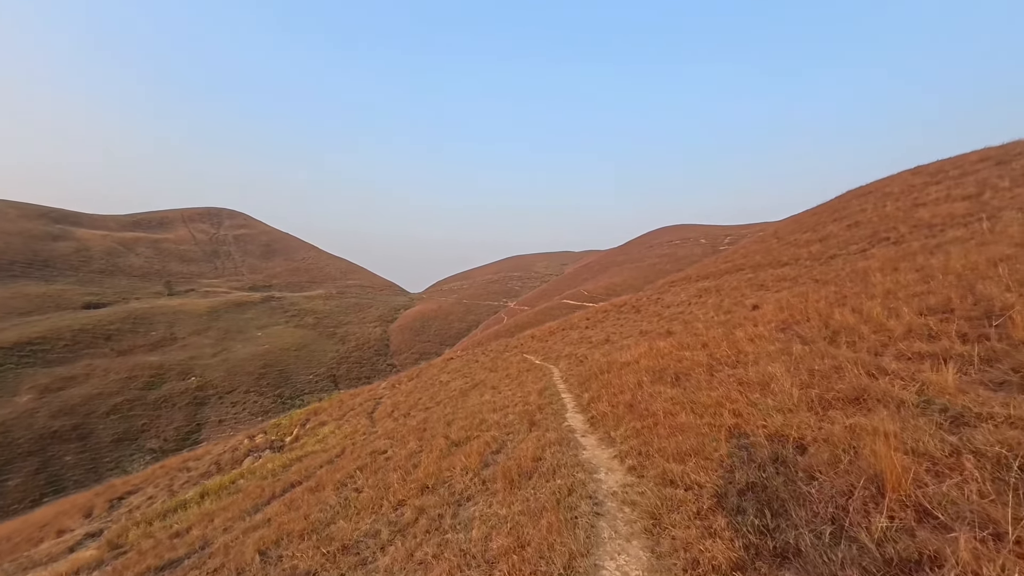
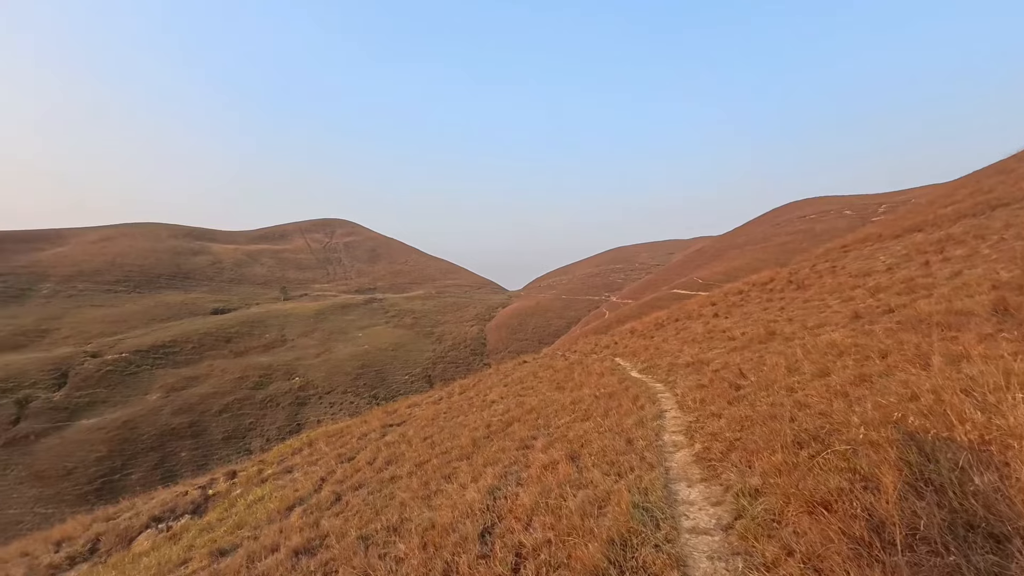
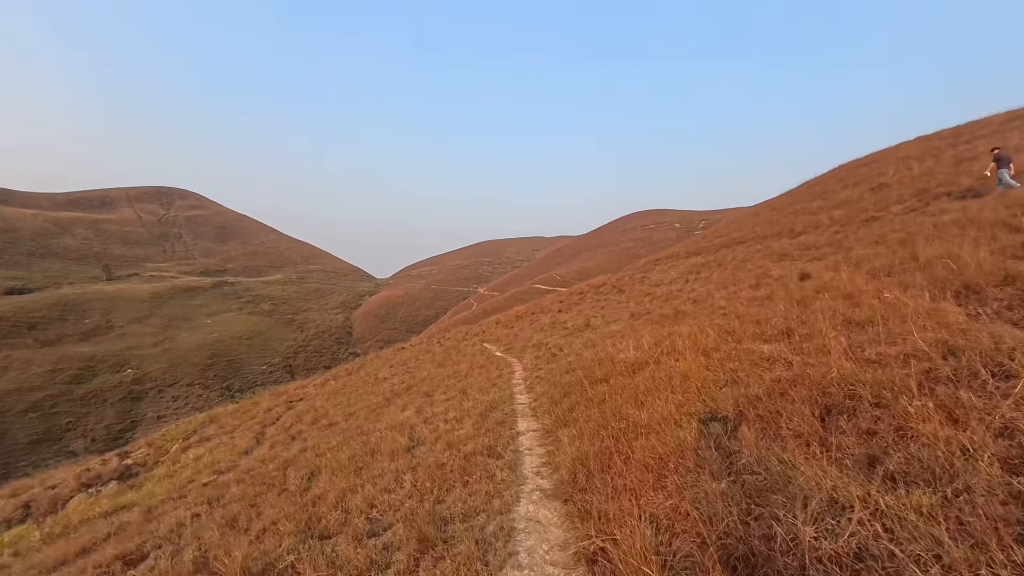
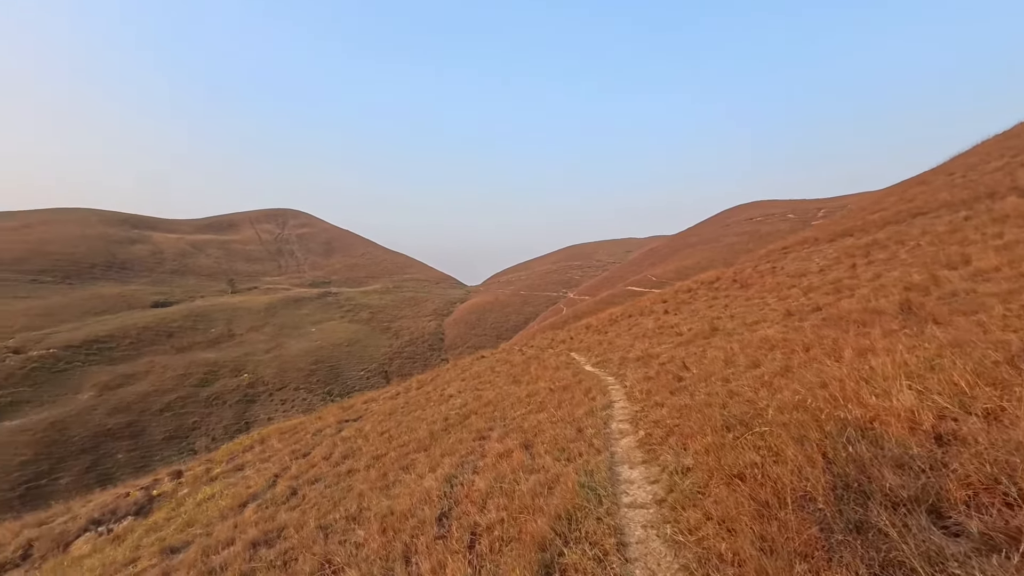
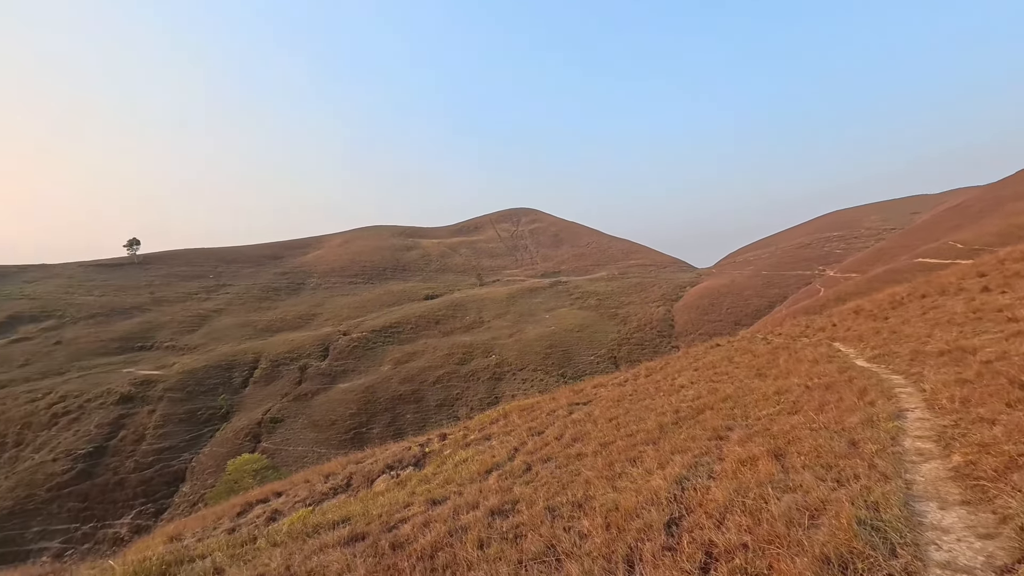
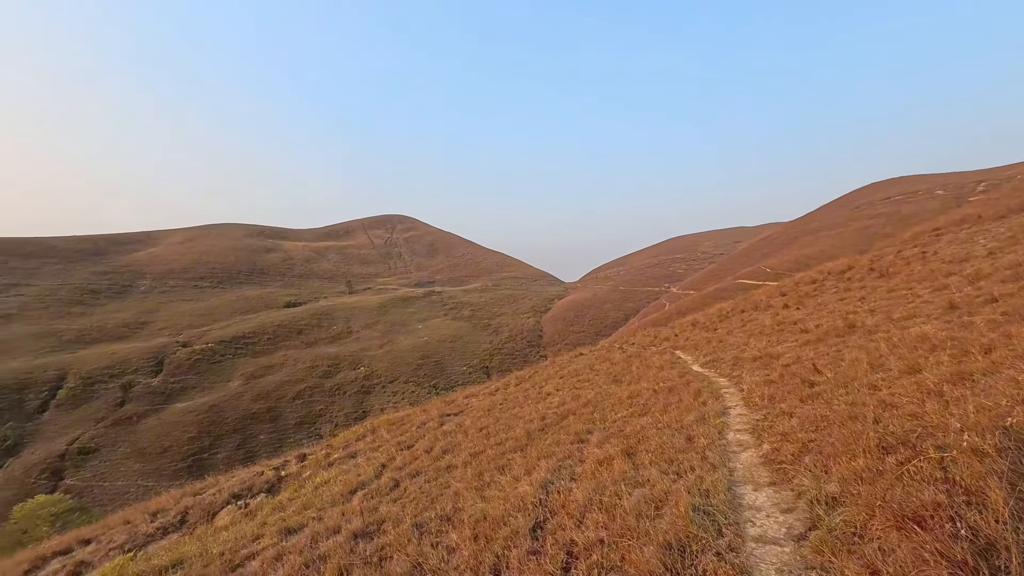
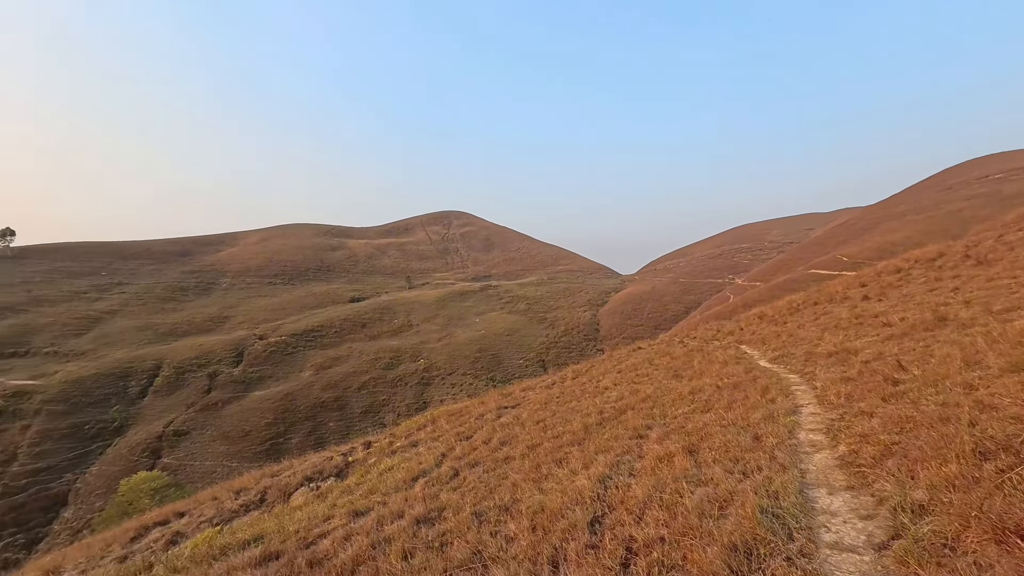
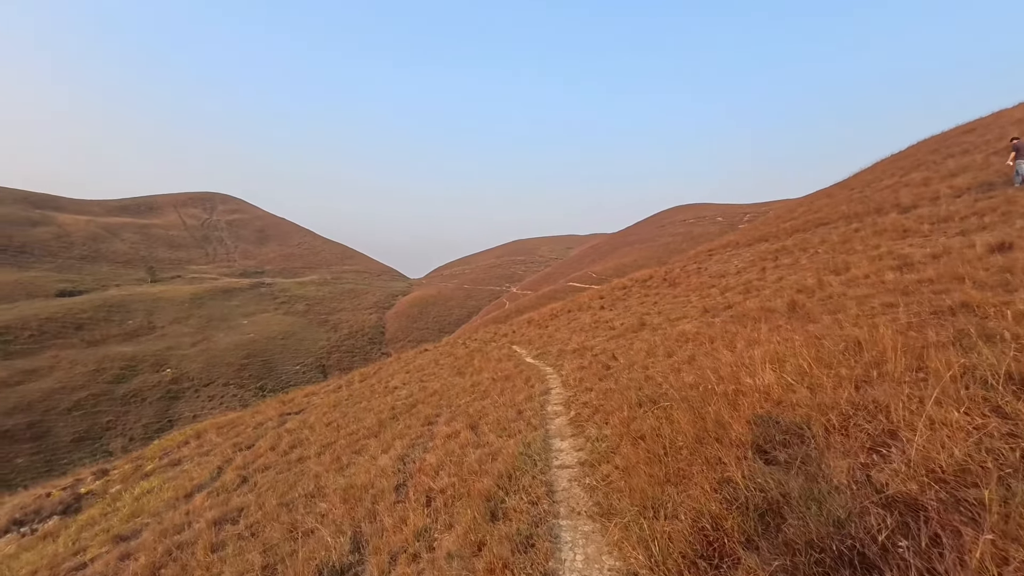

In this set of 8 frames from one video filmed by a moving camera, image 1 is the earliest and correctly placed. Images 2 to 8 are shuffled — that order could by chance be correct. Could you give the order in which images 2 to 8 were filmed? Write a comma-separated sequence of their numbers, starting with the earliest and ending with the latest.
3, 8, 4, 2, 6, 7, 5
